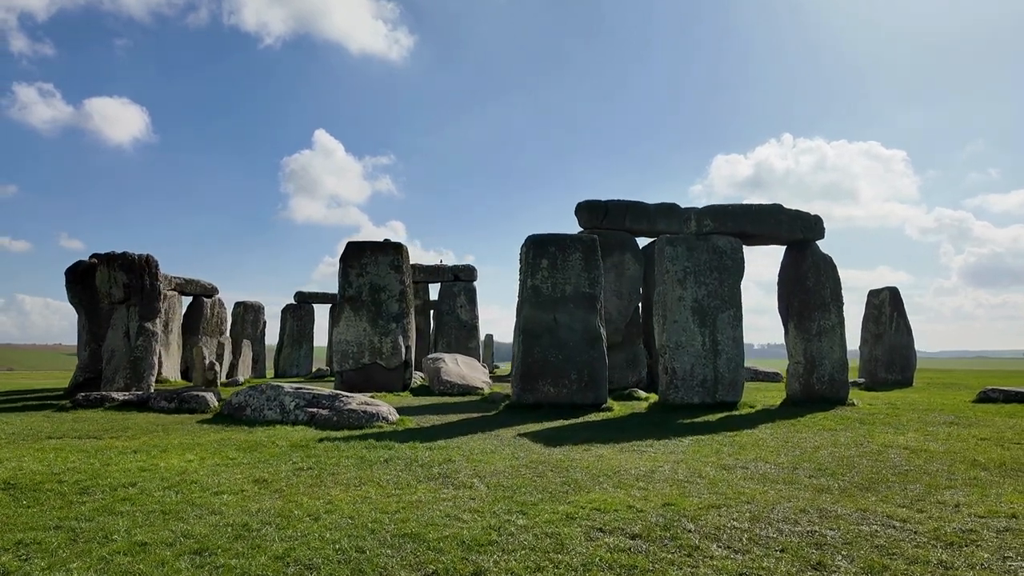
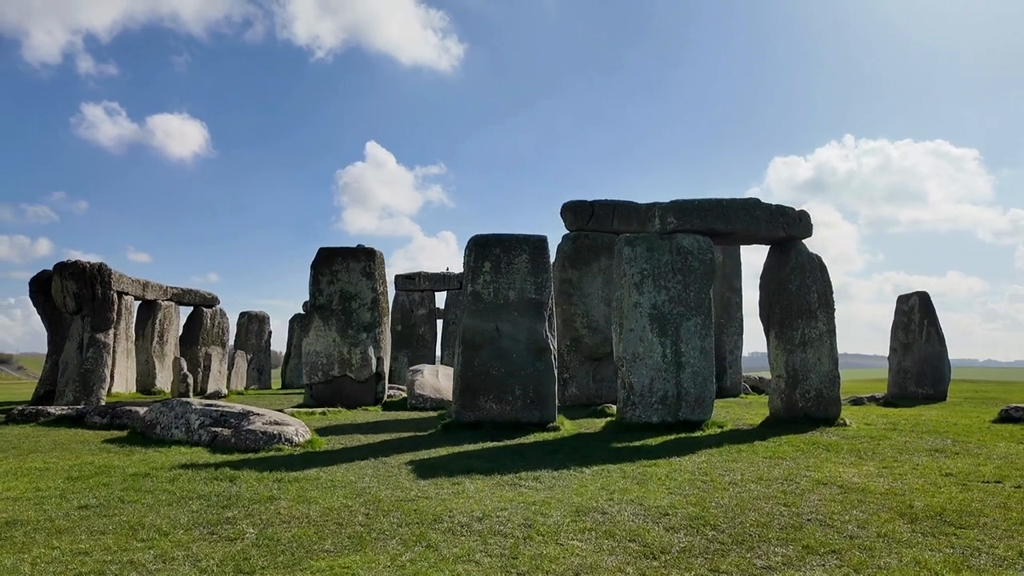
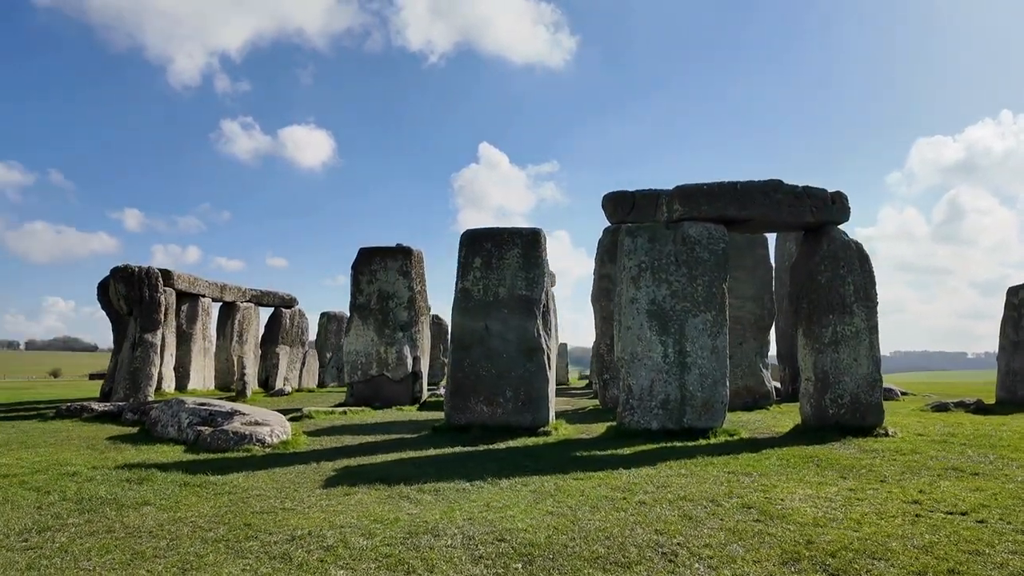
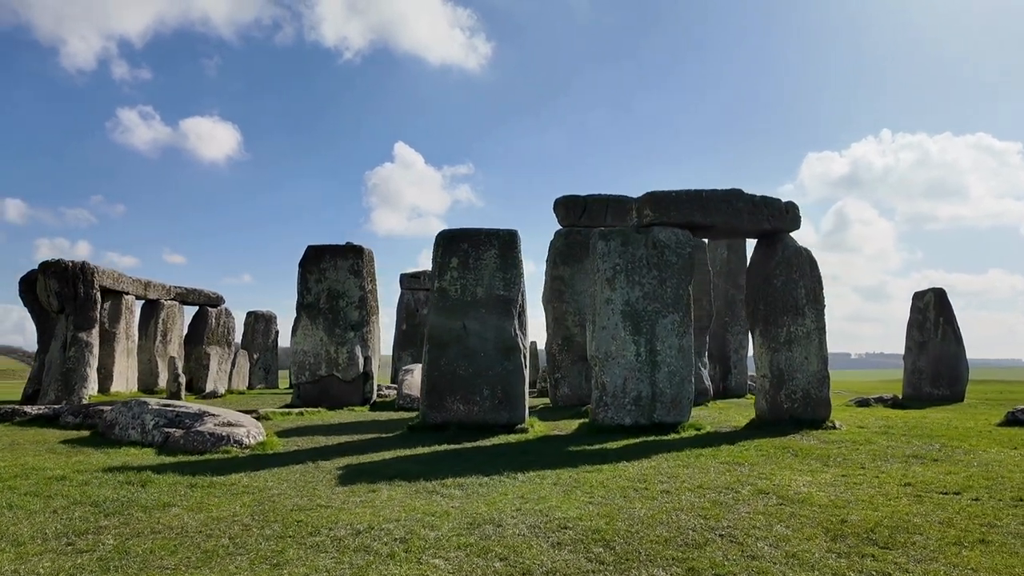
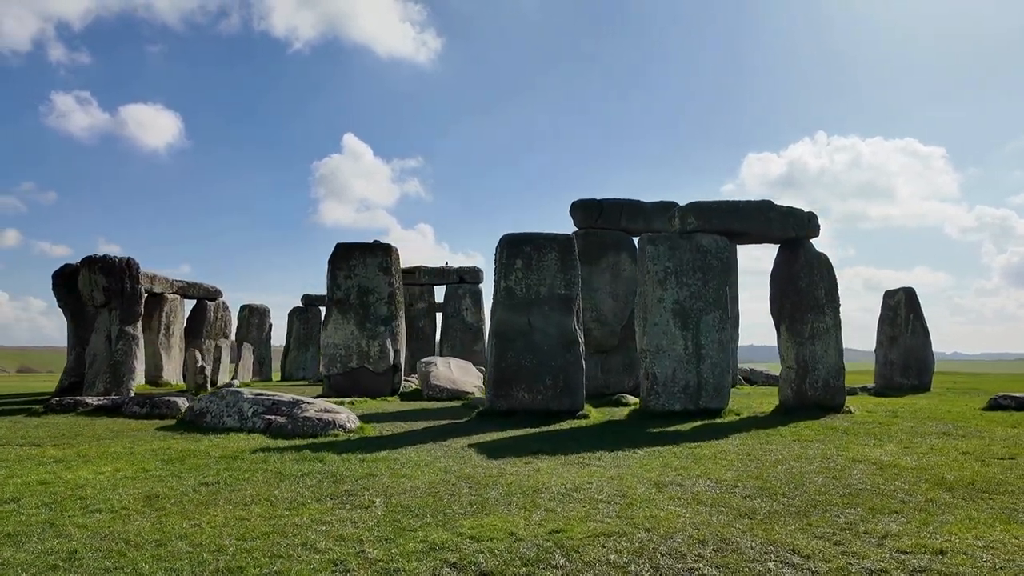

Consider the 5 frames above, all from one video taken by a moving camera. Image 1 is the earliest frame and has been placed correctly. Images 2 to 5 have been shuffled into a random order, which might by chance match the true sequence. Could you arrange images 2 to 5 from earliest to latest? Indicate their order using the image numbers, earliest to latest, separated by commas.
5, 2, 4, 3
